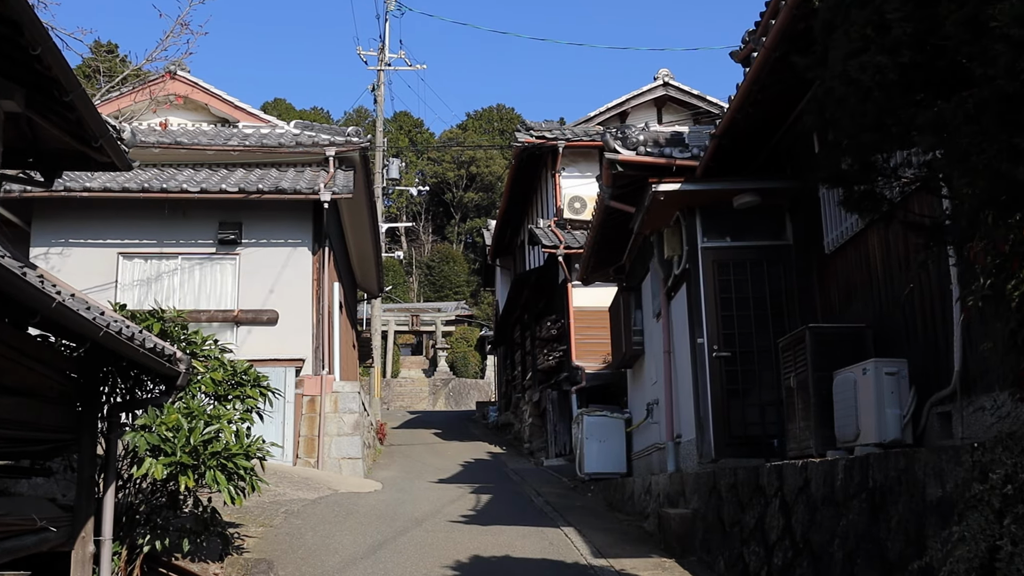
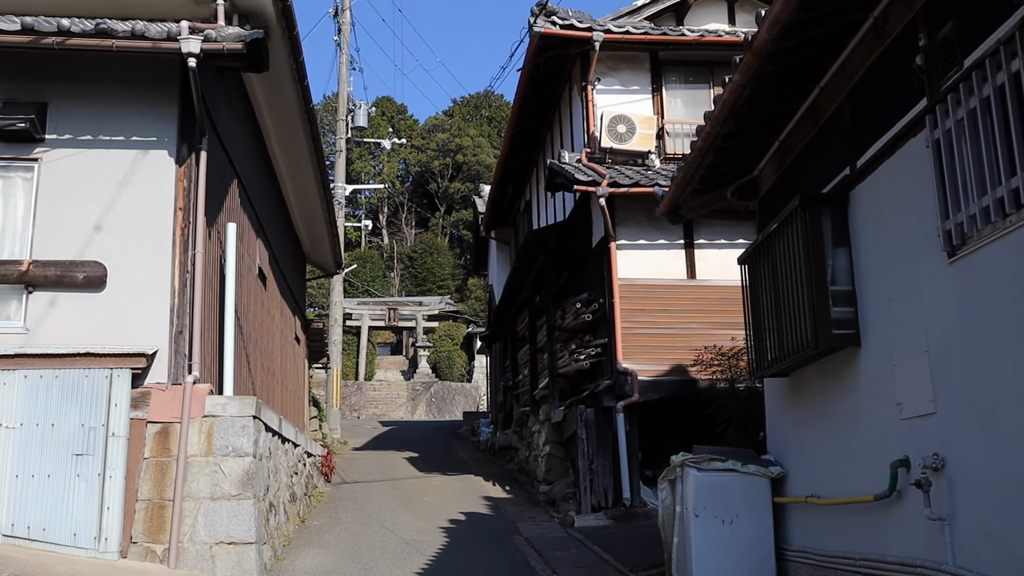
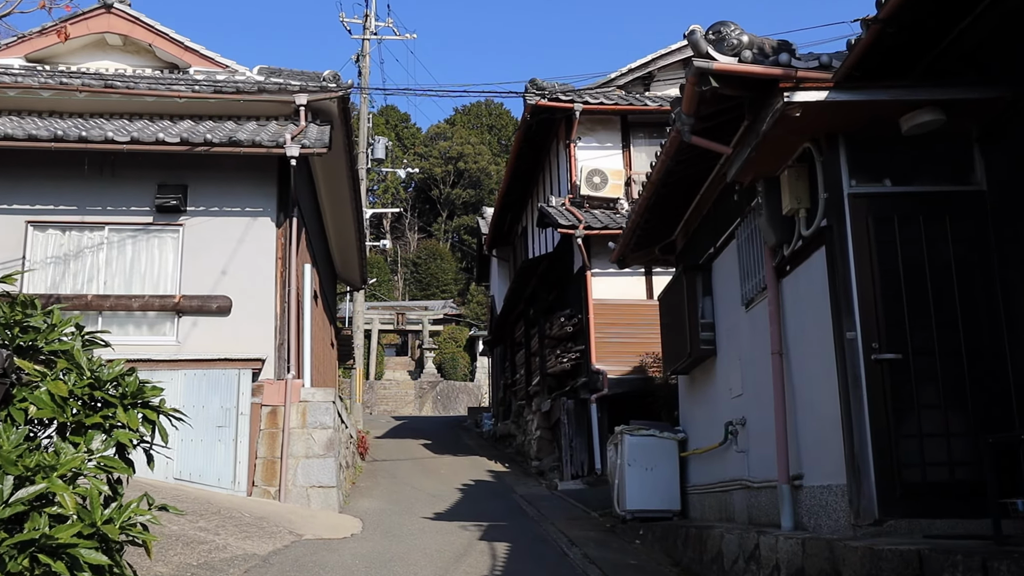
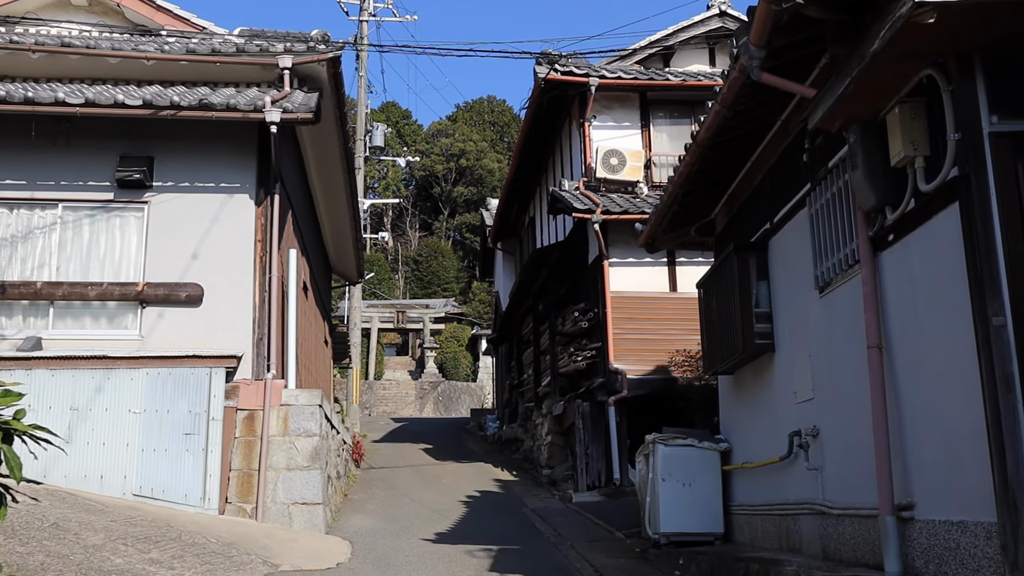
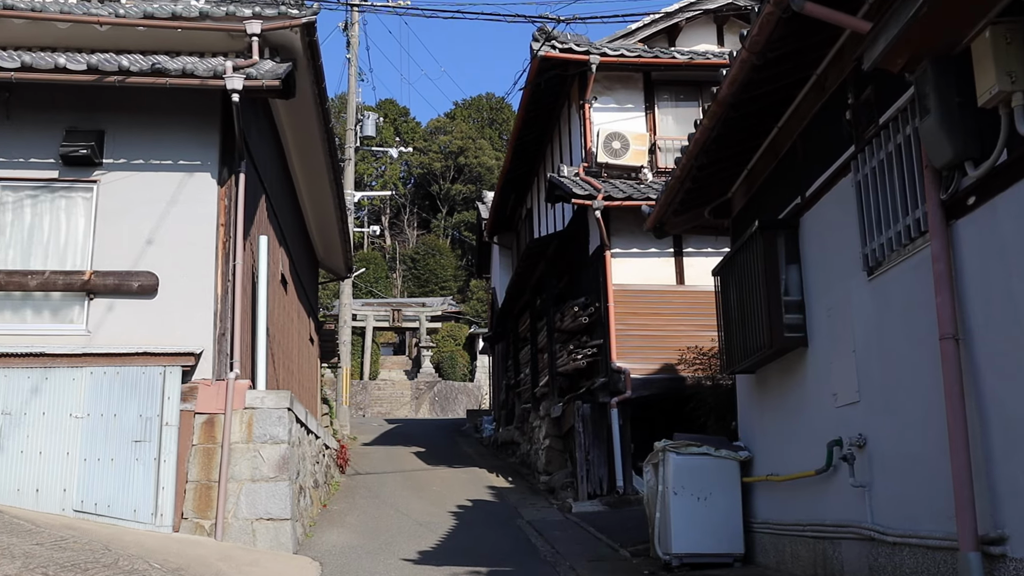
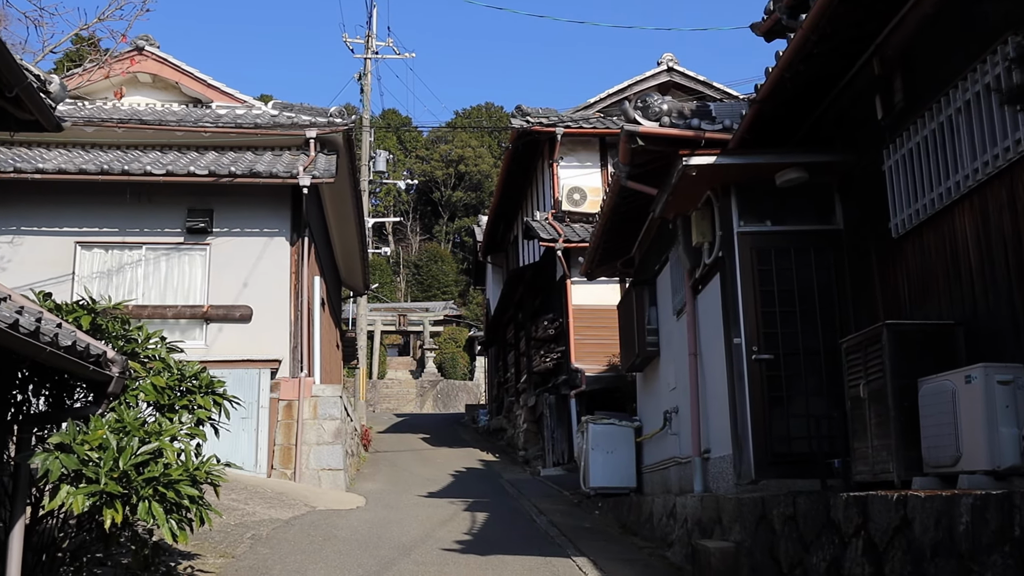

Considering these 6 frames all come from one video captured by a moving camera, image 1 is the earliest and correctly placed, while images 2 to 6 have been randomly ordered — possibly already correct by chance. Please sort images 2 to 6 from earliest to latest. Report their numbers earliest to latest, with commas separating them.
6, 3, 4, 5, 2
